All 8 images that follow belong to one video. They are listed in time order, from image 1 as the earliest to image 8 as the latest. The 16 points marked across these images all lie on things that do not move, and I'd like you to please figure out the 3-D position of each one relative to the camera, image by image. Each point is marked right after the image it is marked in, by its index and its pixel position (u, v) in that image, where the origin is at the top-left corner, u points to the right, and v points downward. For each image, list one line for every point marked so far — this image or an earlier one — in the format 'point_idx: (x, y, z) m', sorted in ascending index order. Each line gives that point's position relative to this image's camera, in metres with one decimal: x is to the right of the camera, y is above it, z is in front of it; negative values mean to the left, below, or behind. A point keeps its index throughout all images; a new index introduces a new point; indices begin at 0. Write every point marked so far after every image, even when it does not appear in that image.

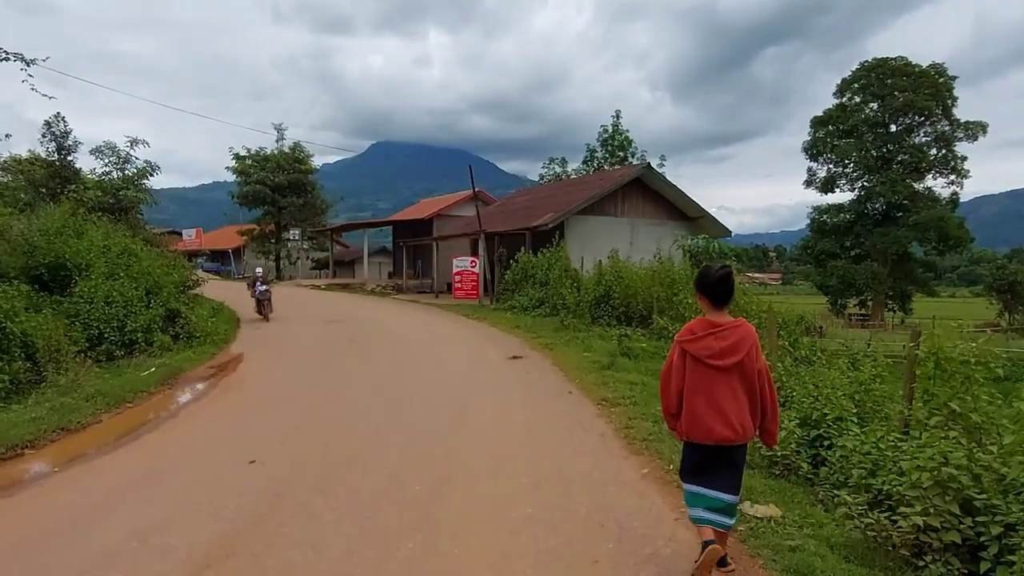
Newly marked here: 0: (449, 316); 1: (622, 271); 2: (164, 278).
0: (-1.8, -0.8, +19.3) m
1: (+2.3, +0.4, +14.4) m
2: (-8.0, +0.2, +15.9) m
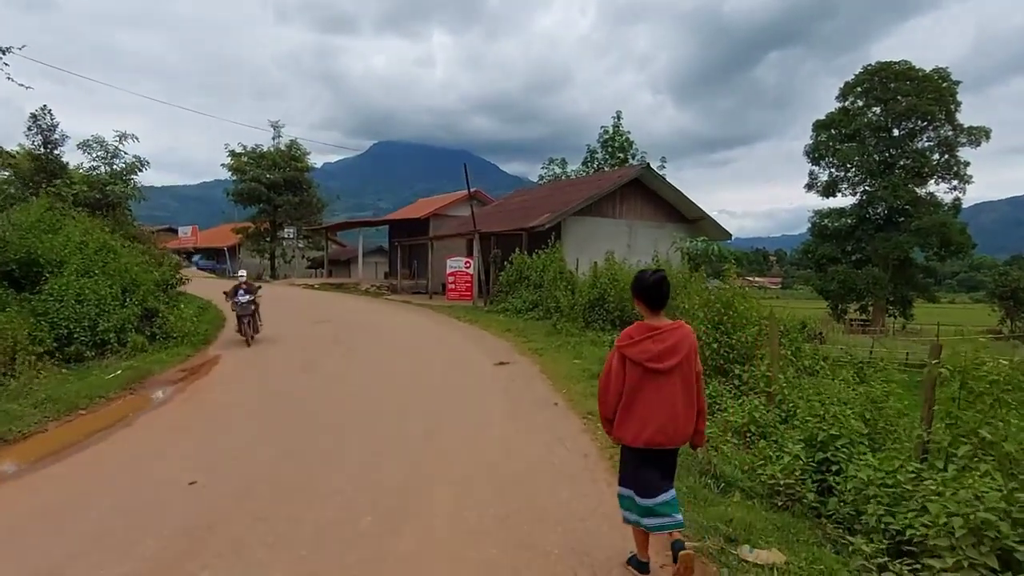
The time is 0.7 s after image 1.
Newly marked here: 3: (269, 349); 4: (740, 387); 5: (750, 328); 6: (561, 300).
0: (-2.0, -0.8, +18.8) m
1: (+2.1, +0.3, +13.9) m
2: (-8.1, +0.3, +15.3) m
3: (-4.8, -1.2, +13.8) m
4: (+2.6, -1.2, +8.0) m
5: (+3.1, -0.5, +8.8) m
6: (+1.0, -0.2, +15.9) m
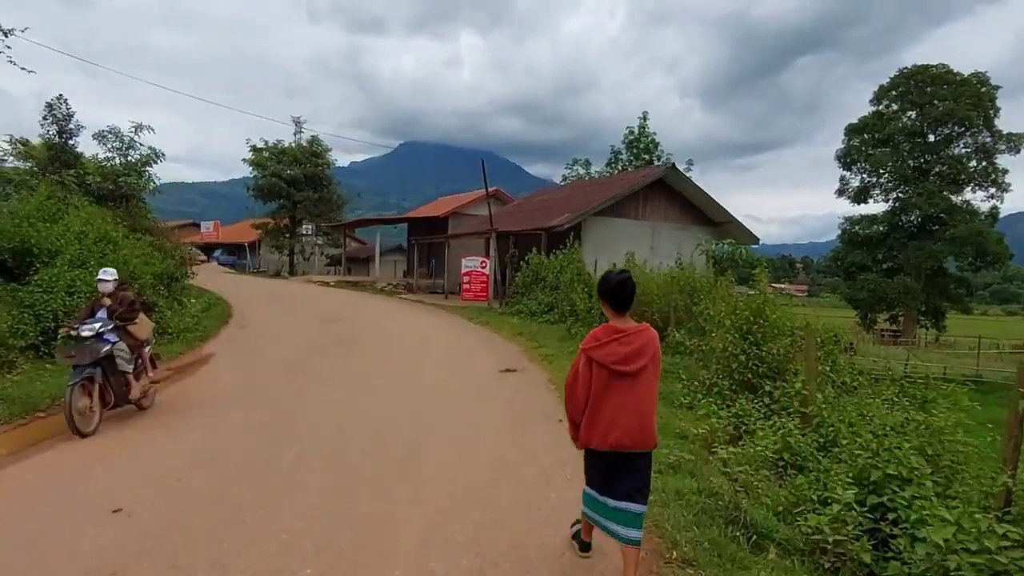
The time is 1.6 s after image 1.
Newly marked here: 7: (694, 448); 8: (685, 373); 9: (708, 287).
0: (-1.6, -0.8, +18.0) m
1: (+2.3, +0.2, +13.0) m
2: (-7.9, +0.4, +14.8) m
3: (-4.6, -1.1, +13.1) m
4: (+2.7, -1.2, +7.1) m
5: (+3.1, -0.6, +7.9) m
6: (+1.3, -0.2, +15.0) m
7: (+1.5, -1.3, +5.5) m
8: (+2.3, -1.1, +8.9) m
9: (+3.3, 0.0, +11.7) m
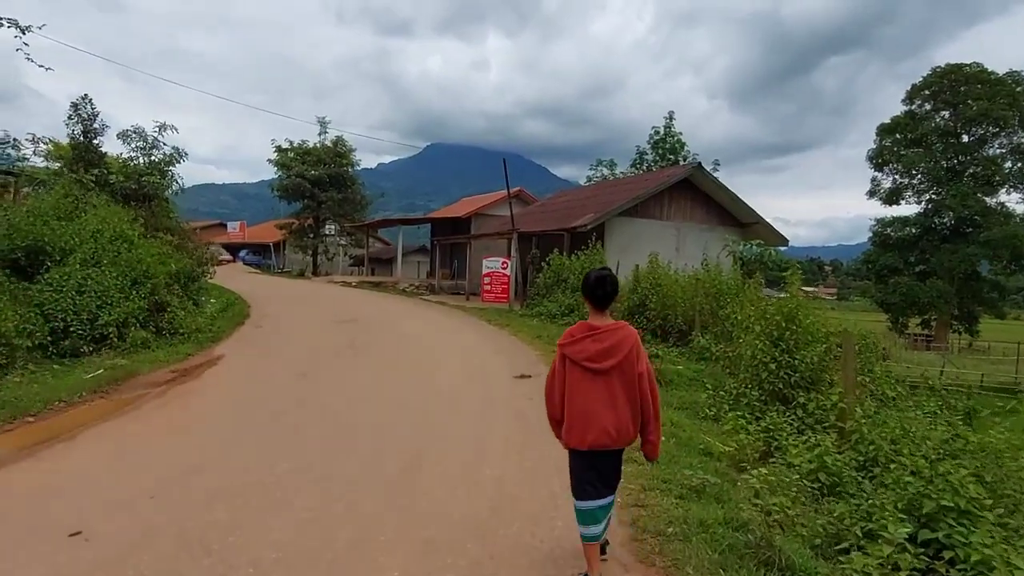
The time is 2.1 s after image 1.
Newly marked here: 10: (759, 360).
0: (-1.1, -0.9, +17.6) m
1: (+2.7, +0.2, +12.5) m
2: (-7.5, +0.5, +14.6) m
3: (-4.3, -1.1, +12.8) m
4: (+2.8, -1.3, +6.6) m
5: (+3.3, -0.6, +7.4) m
6: (+1.7, -0.3, +14.5) m
7: (+1.5, -1.3, +5.0) m
8: (+2.5, -1.1, +8.4) m
9: (+3.6, 0.0, +11.1) m
10: (+2.6, -0.8, +7.3) m
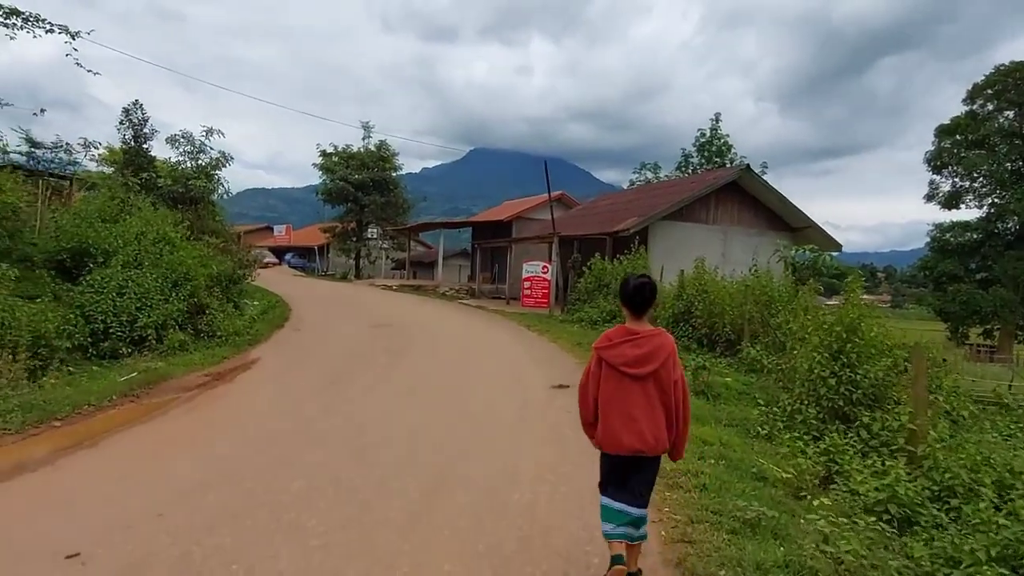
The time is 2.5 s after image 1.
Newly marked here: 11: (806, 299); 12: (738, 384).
0: (-0.1, -1.0, +17.3) m
1: (+3.4, +0.1, +11.9) m
2: (-6.6, +0.4, +14.6) m
3: (-3.6, -1.2, +12.7) m
4: (+3.1, -1.3, +6.0) m
5: (+3.6, -0.7, +6.8) m
6: (+2.5, -0.4, +14.0) m
7: (+1.8, -1.4, +4.6) m
8: (+2.9, -1.2, +7.9) m
9: (+4.2, -0.1, +10.5) m
10: (+3.0, -0.9, +6.7) m
11: (+4.2, -0.1, +9.8) m
12: (+2.8, -1.2, +8.4) m
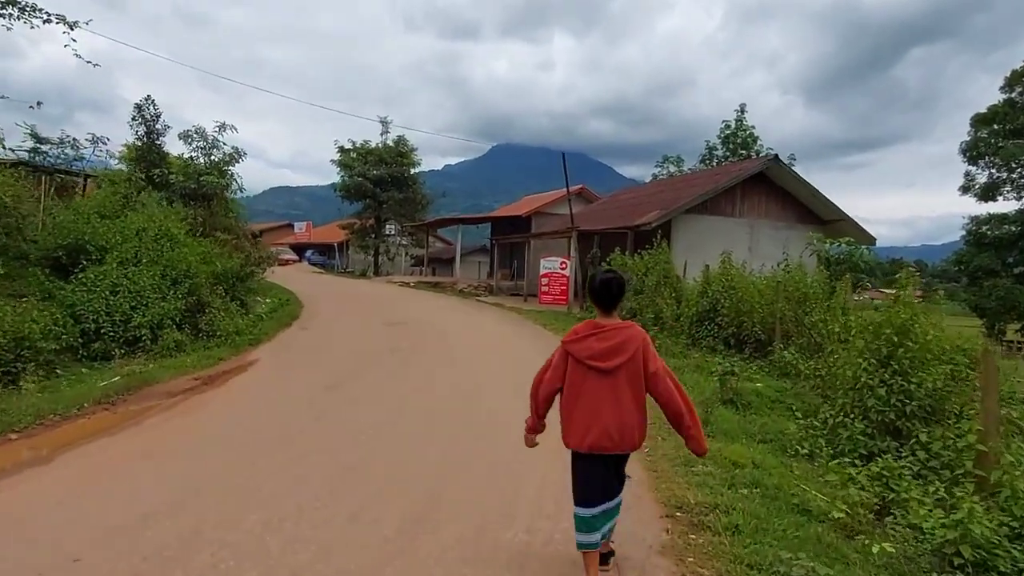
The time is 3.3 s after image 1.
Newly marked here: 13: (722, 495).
0: (+0.3, -0.9, +16.5) m
1: (+3.6, +0.1, +11.1) m
2: (-6.3, +0.5, +14.1) m
3: (-3.3, -1.1, +12.1) m
4: (+3.1, -1.3, +5.2) m
5: (+3.6, -0.7, +5.9) m
6: (+2.7, -0.3, +13.2) m
7: (+1.7, -1.4, +3.8) m
8: (+3.0, -1.2, +7.0) m
9: (+4.3, -0.1, +9.7) m
10: (+3.0, -0.8, +5.9) m
11: (+4.3, -0.1, +8.9) m
12: (+2.8, -1.1, +7.6) m
13: (+1.3, -1.2, +4.2) m
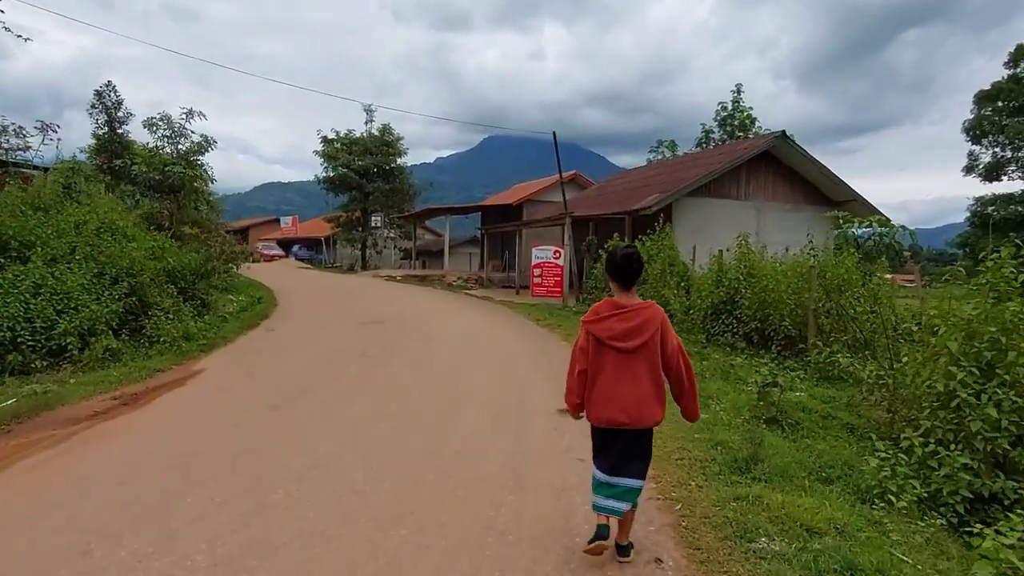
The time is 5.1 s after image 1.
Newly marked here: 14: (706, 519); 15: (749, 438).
0: (0.0, -0.7, +15.0) m
1: (+3.4, +0.3, +9.6) m
2: (-6.6, +0.5, +12.5) m
3: (-3.5, -1.1, +10.5) m
4: (+3.0, -1.2, +3.7) m
5: (+3.5, -0.6, +4.4) m
6: (+2.5, -0.1, +11.7) m
7: (+1.6, -1.3, +2.3) m
8: (+2.8, -1.1, +5.6) m
9: (+4.1, +0.1, +8.2) m
10: (+2.9, -0.7, +4.4) m
11: (+4.2, +0.1, +7.5) m
12: (+2.7, -1.0, +6.1) m
13: (+1.1, -1.2, +2.7) m
14: (+1.0, -1.2, +3.5) m
15: (+1.6, -1.0, +4.6) m
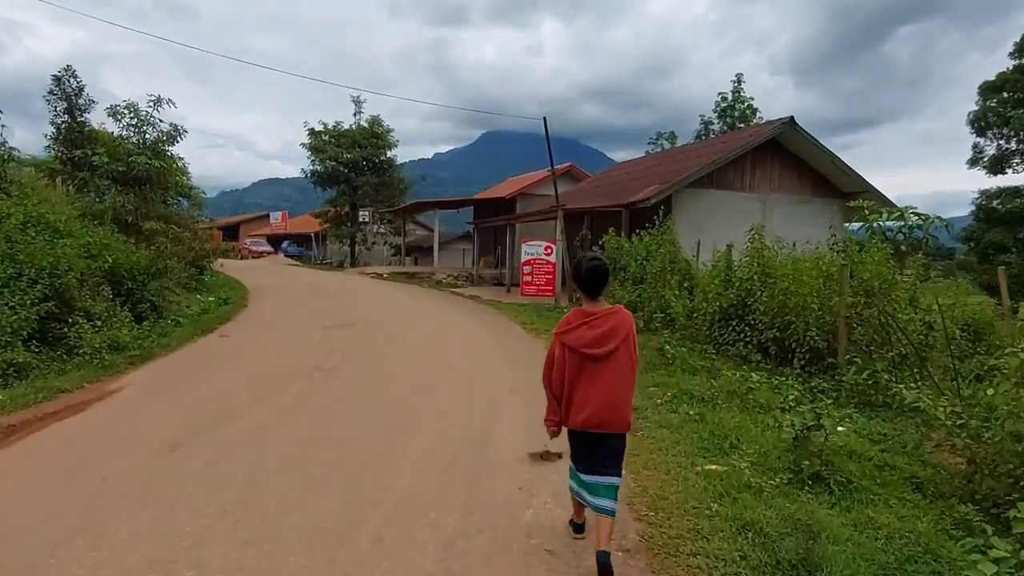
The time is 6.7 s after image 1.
0: (-0.3, -0.7, +13.6) m
1: (+3.1, +0.3, +8.1) m
2: (-6.9, +0.4, +11.1) m
3: (-3.8, -1.1, +9.1) m
4: (+2.7, -1.3, +2.3) m
5: (+3.2, -0.6, +3.0) m
6: (+2.2, -0.1, +10.3) m
7: (+1.3, -1.4, +0.9) m
8: (+2.5, -1.1, +4.1) m
9: (+3.8, +0.1, +6.7) m
10: (+2.6, -0.8, +3.0) m
11: (+3.8, 0.0, +6.0) m
12: (+2.4, -1.1, +4.6) m
13: (+0.9, -1.3, +1.2) m
14: (+0.7, -1.2, +2.1) m
15: (+1.3, -1.1, +3.2) m
